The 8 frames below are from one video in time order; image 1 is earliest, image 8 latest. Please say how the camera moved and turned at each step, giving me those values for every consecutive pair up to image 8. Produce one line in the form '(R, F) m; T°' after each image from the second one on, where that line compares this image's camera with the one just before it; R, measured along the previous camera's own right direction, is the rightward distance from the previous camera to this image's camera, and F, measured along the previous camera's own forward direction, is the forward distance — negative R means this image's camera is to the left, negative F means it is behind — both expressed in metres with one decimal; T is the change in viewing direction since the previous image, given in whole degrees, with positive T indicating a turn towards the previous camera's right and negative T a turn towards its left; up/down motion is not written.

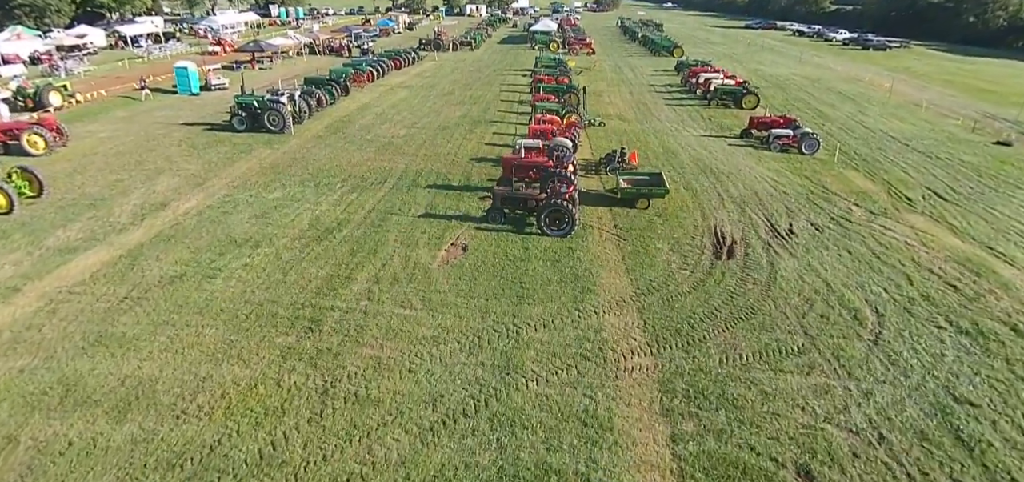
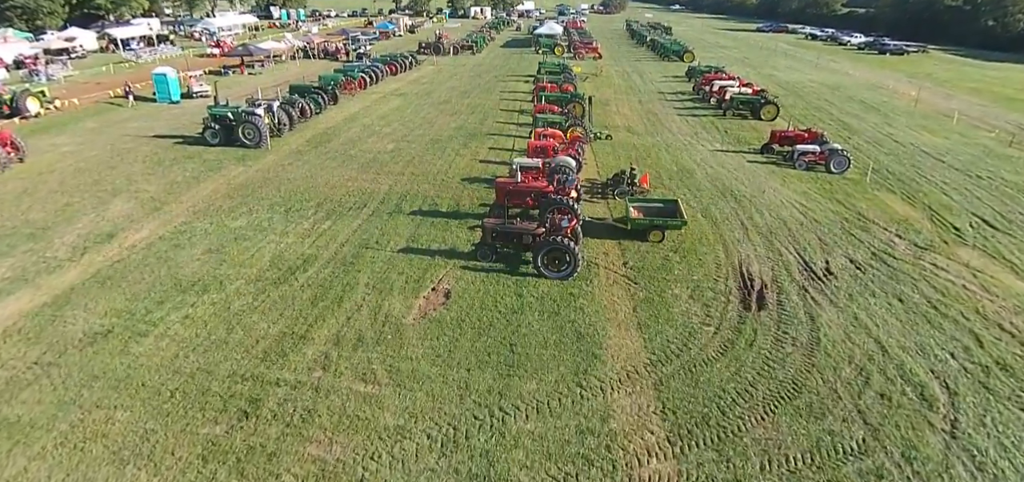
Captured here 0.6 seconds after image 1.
(+0.3, +1.7) m; -1°
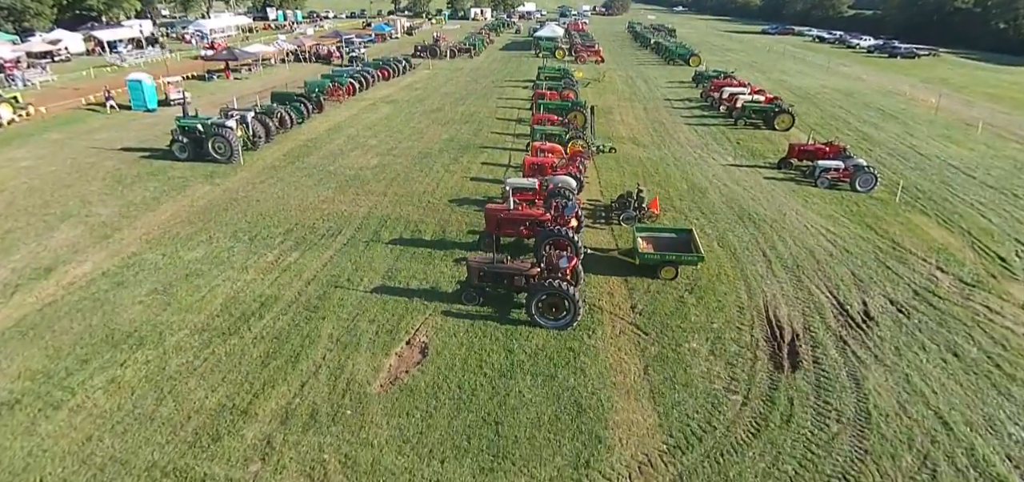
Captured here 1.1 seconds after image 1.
(+0.2, +1.5) m; 0°
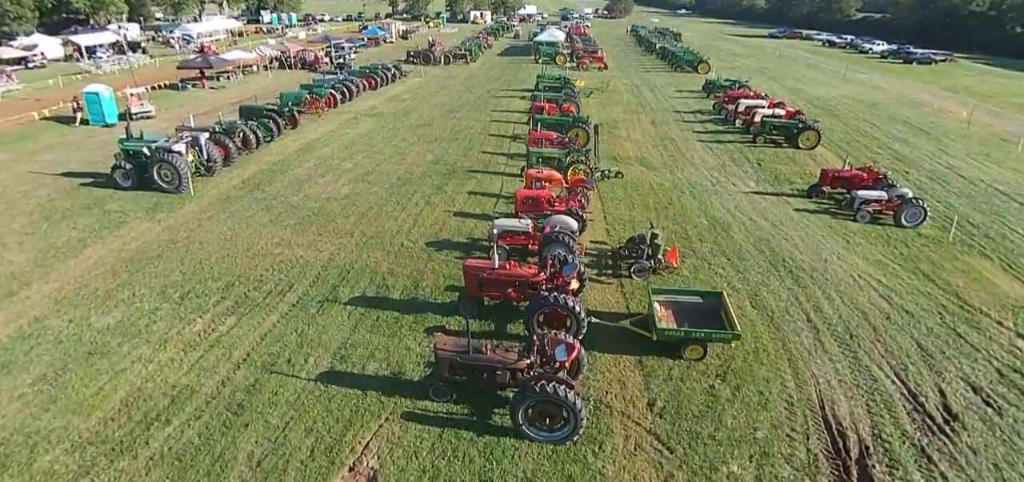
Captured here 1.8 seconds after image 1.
(+0.3, +2.1) m; 0°
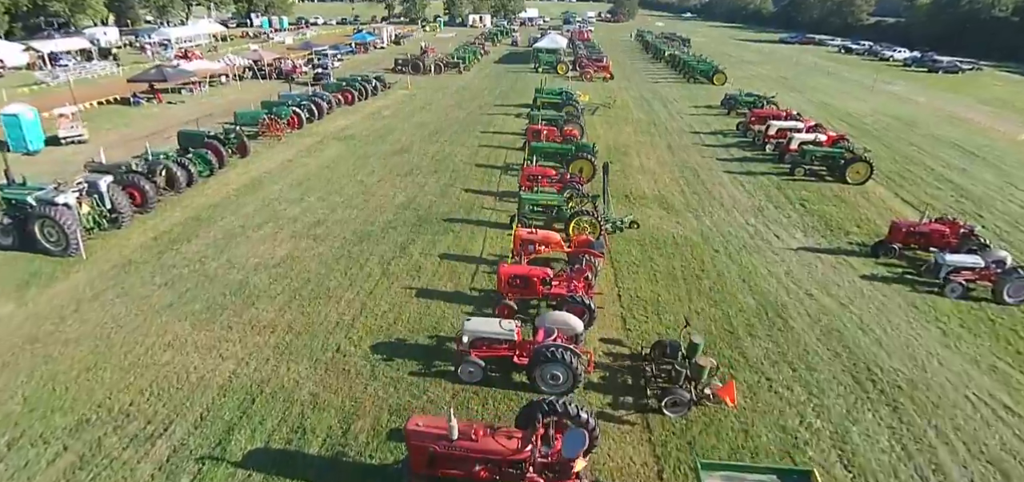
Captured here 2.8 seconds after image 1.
(+0.3, +3.1) m; 0°
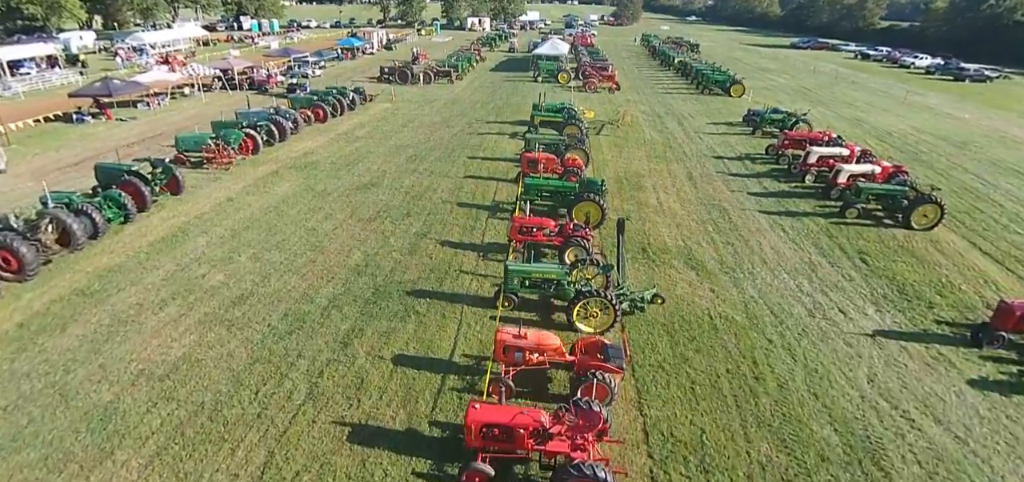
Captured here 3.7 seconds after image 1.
(+0.3, +2.9) m; 0°
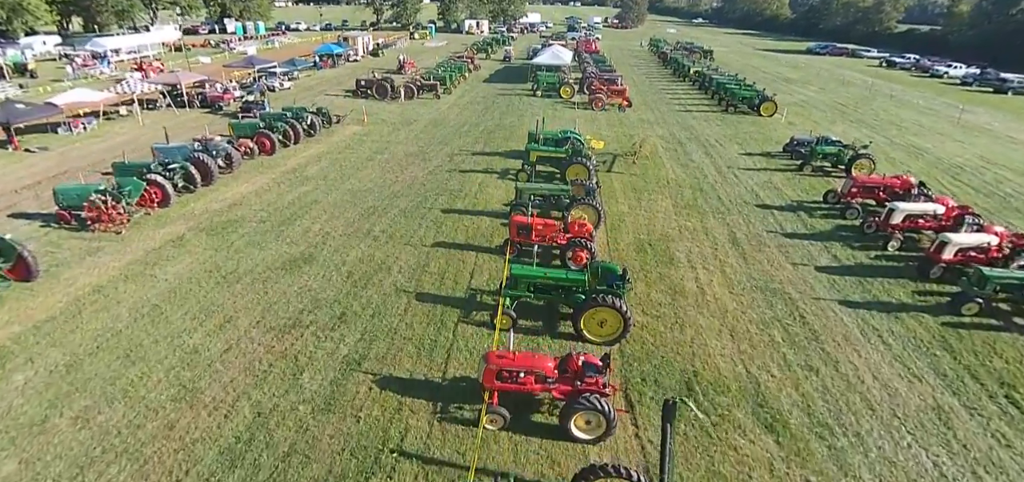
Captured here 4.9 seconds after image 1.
(+0.3, +3.9) m; 0°
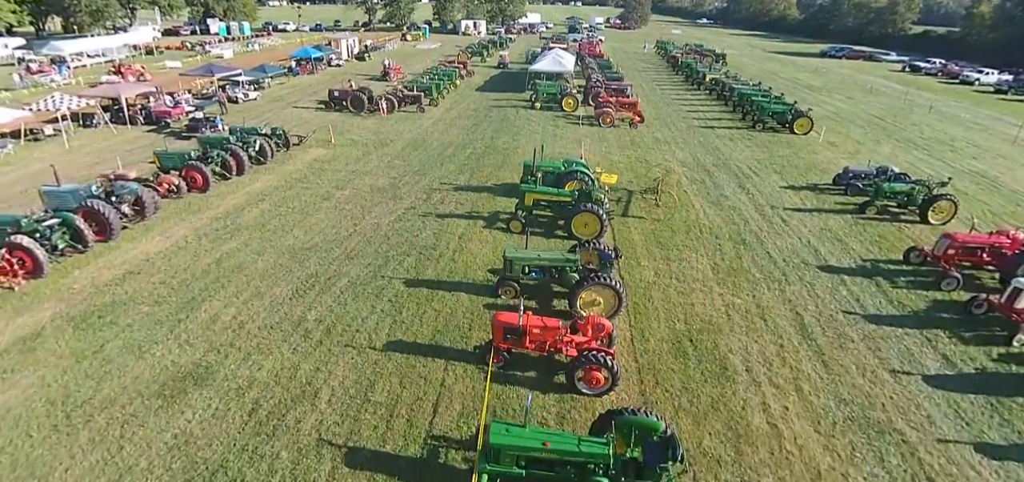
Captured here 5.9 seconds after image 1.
(+0.2, +3.2) m; 0°
